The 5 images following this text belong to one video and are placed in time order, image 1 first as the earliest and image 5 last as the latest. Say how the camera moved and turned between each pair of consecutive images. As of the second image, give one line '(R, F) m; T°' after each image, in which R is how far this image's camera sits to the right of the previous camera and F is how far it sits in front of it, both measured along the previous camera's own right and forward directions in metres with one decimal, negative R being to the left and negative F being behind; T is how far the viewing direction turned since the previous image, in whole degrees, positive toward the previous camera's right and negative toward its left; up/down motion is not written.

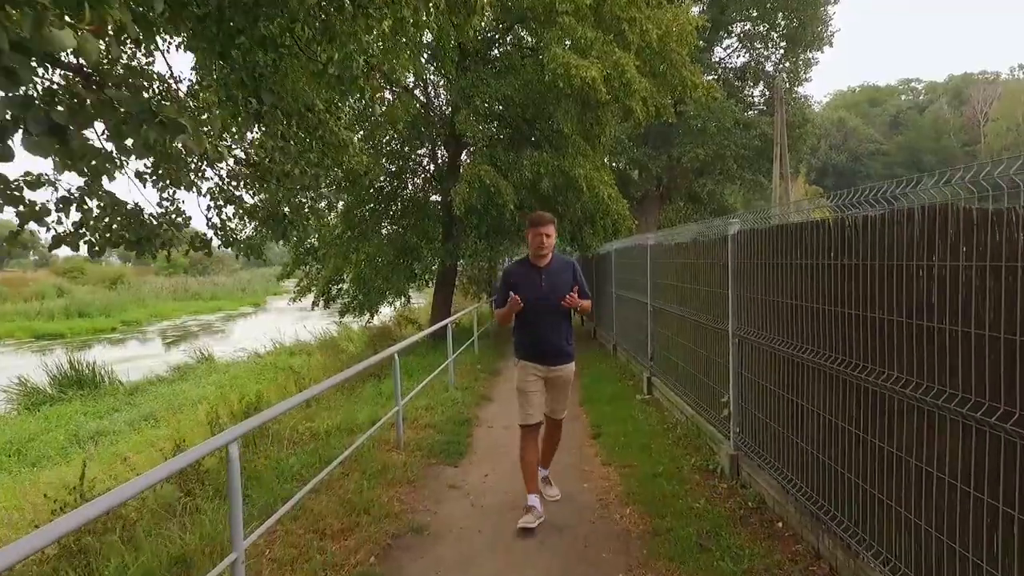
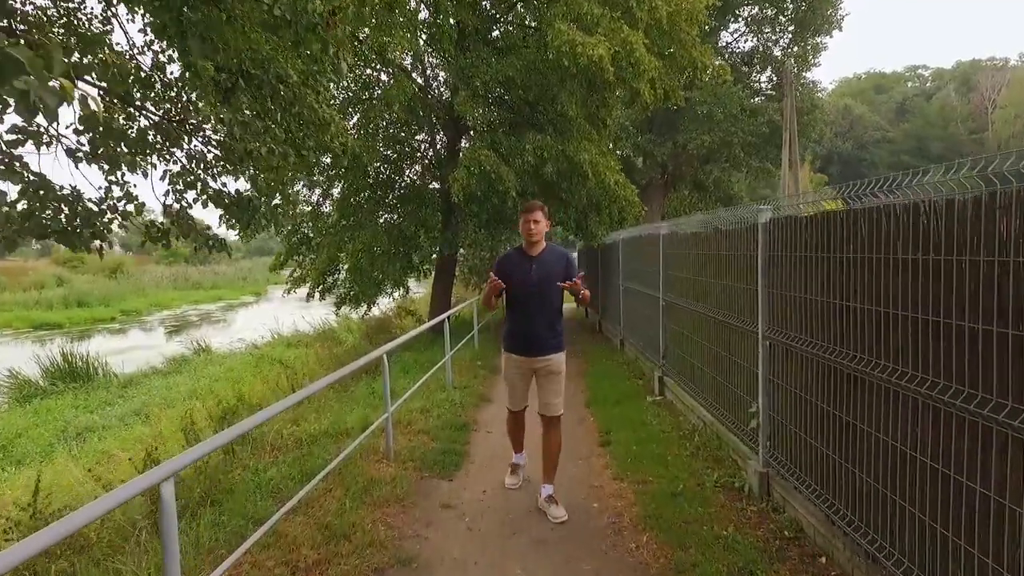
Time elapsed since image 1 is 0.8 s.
(0.0, +0.6) m; 0°
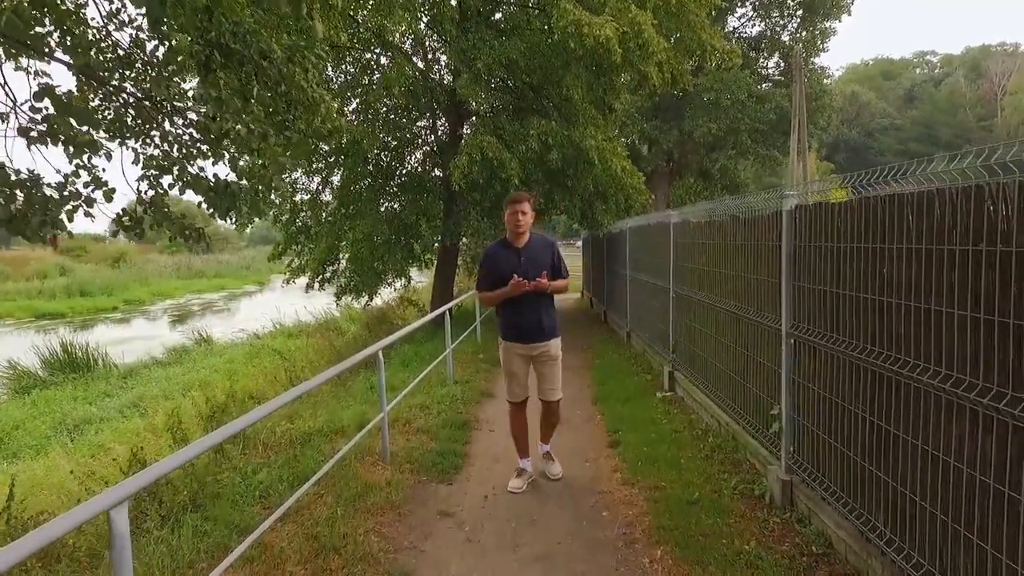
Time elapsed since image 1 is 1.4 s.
(0.0, +0.3) m; 0°
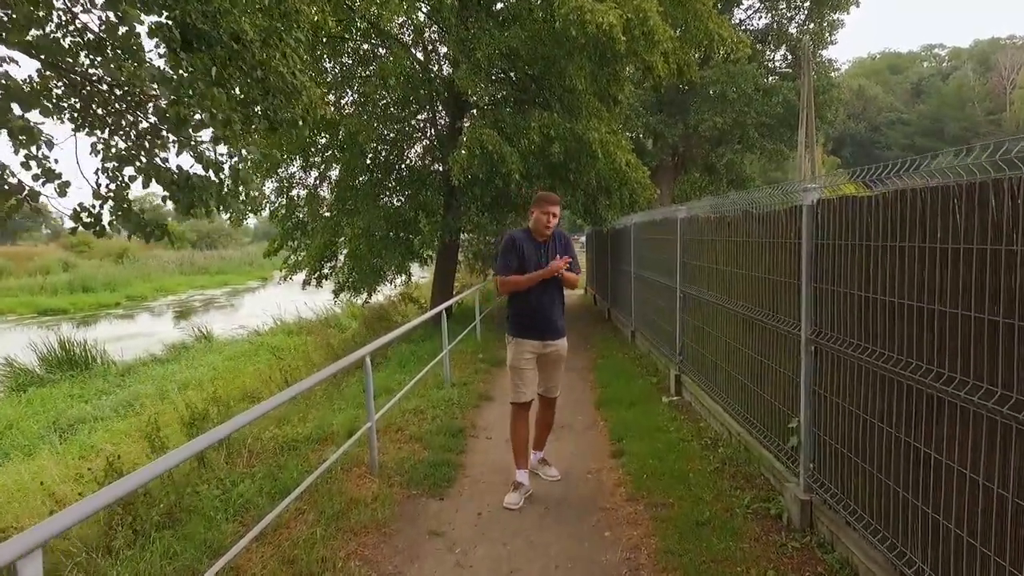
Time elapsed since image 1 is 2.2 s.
(+0.1, +0.3) m; 0°
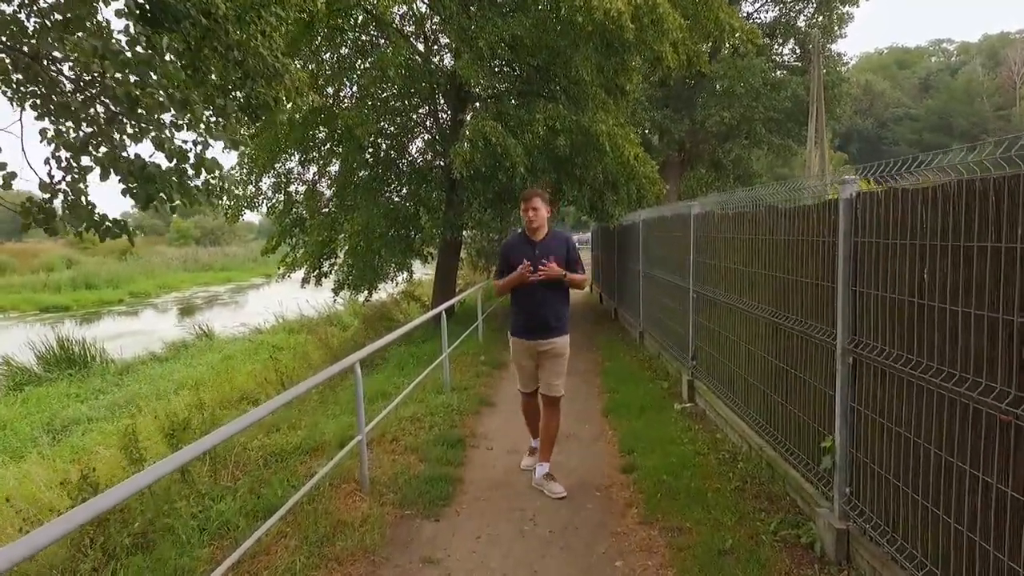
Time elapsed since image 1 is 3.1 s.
(0.0, +0.4) m; 0°
